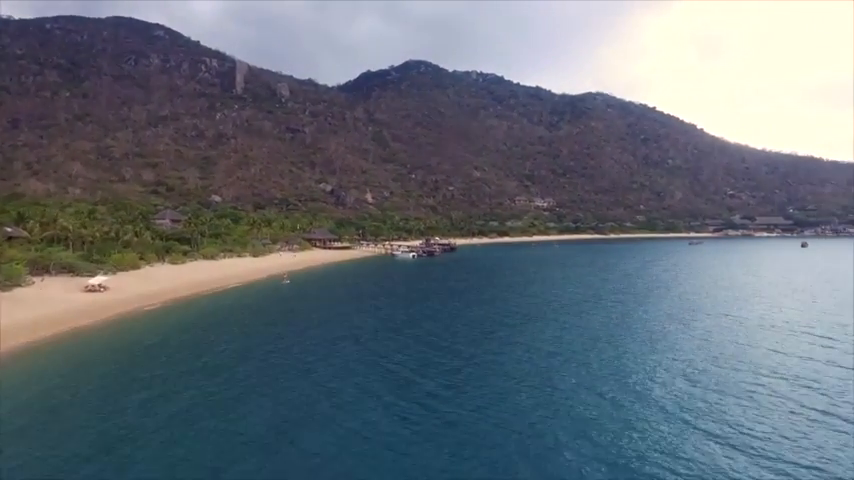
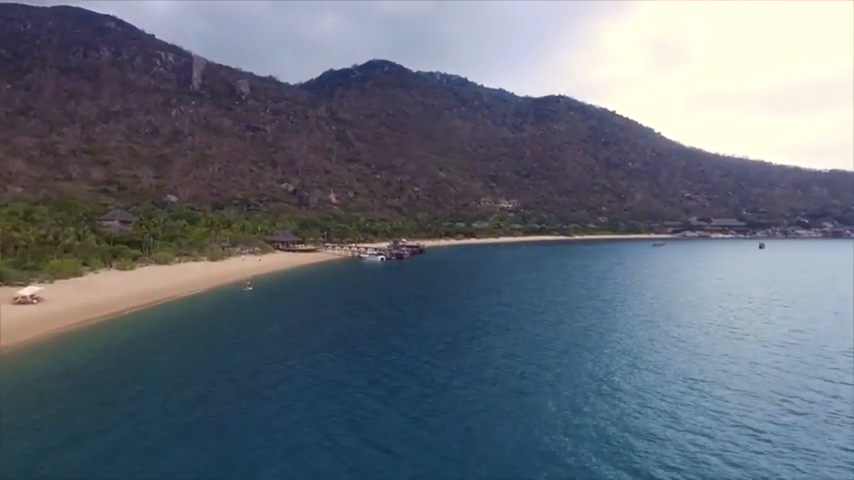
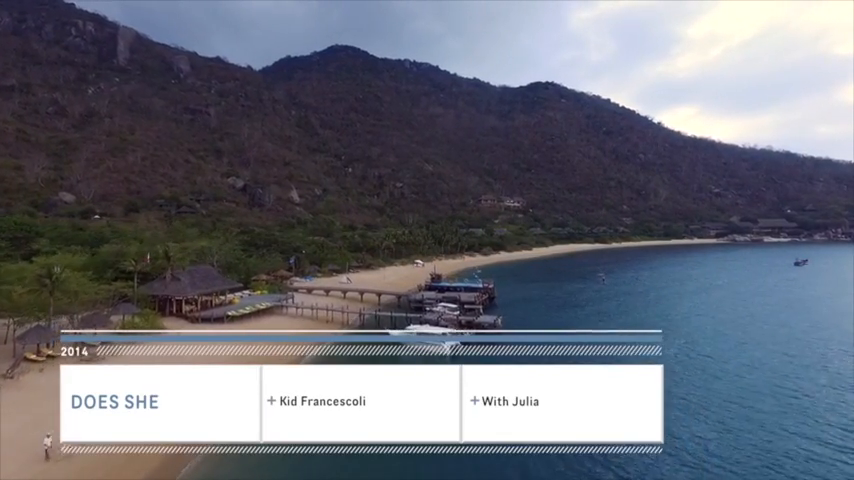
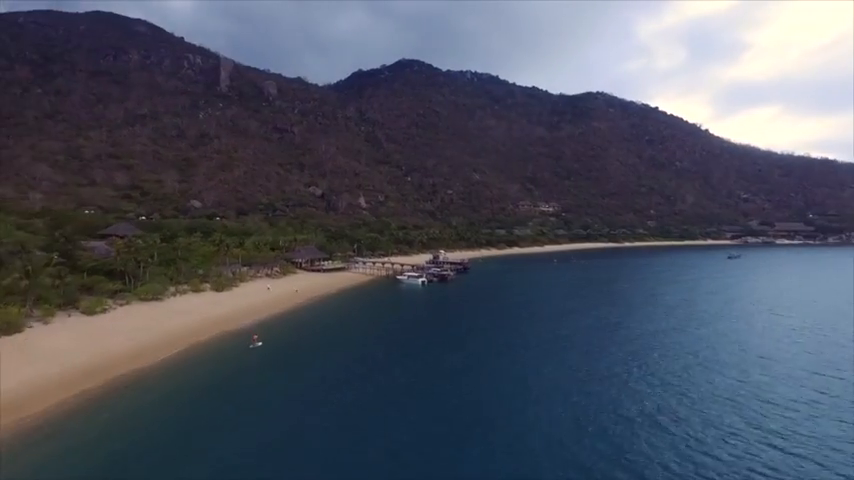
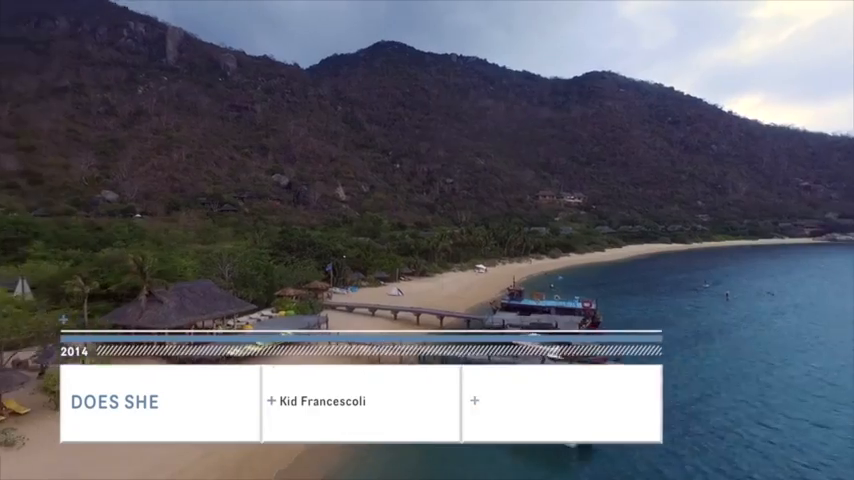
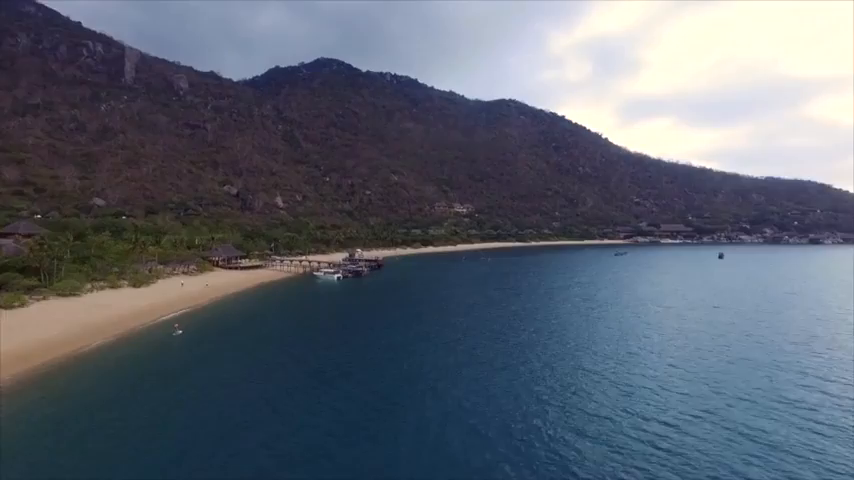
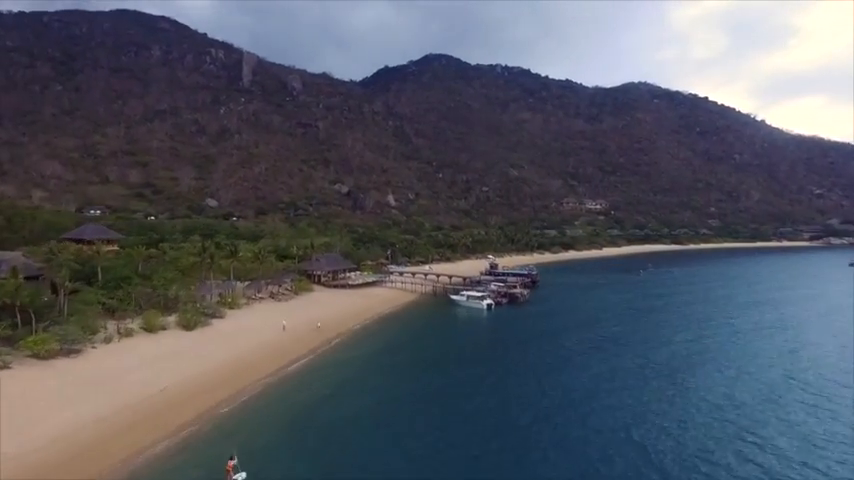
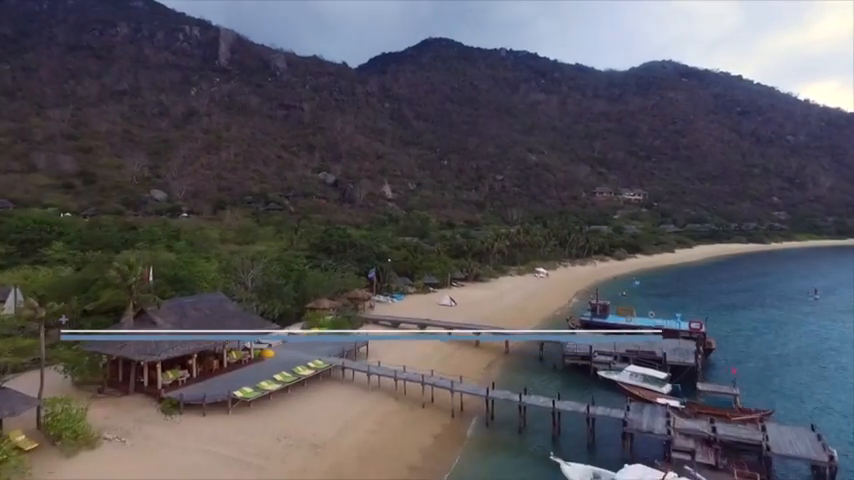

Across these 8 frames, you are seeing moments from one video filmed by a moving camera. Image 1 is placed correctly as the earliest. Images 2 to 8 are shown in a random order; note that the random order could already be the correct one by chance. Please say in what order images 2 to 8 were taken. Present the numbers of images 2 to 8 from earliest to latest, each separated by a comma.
2, 6, 4, 7, 3, 5, 8
